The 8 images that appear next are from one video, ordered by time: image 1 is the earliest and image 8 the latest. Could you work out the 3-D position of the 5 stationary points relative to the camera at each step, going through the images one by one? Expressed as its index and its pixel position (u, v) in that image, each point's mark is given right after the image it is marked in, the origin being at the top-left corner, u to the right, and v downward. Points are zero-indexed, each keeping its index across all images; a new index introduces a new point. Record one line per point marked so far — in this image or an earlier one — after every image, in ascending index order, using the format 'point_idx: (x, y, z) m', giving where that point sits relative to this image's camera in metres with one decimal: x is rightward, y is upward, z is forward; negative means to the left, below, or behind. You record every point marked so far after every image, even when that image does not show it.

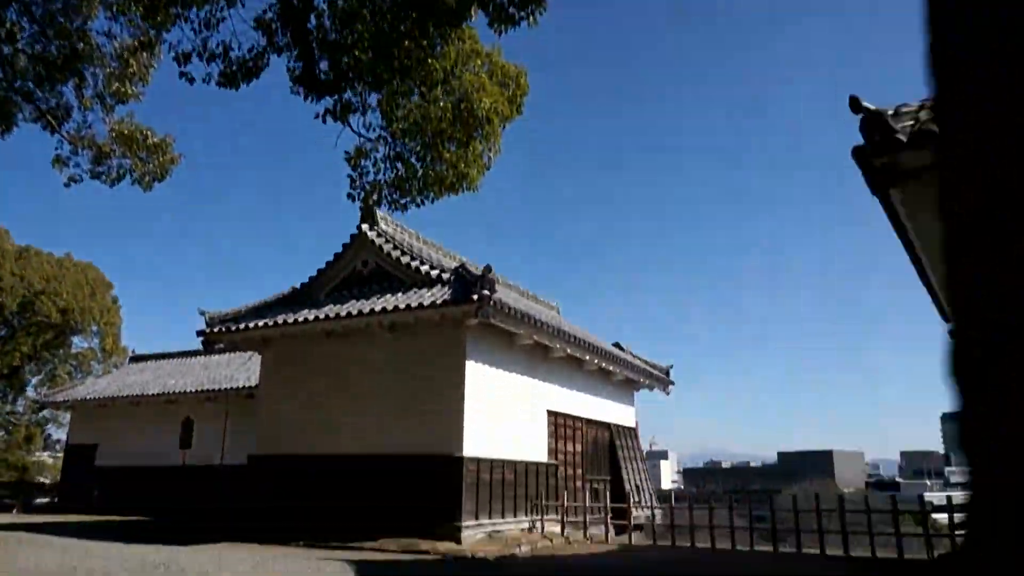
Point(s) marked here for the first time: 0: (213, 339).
0: (-5.5, -1.0, +12.1) m
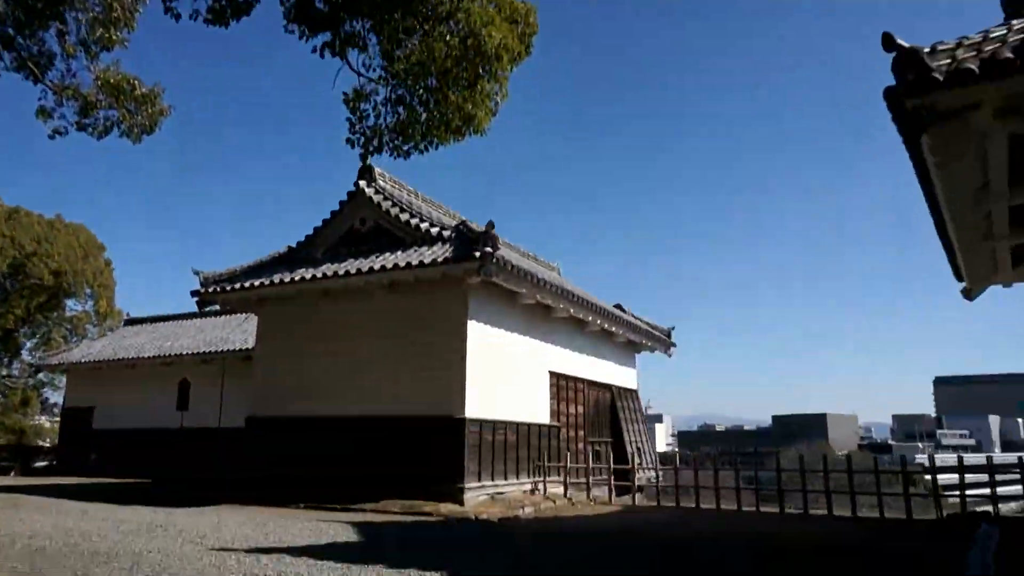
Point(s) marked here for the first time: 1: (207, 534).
0: (-5.4, -0.2, +11.8) m
1: (-2.9, -2.3, +6.3) m
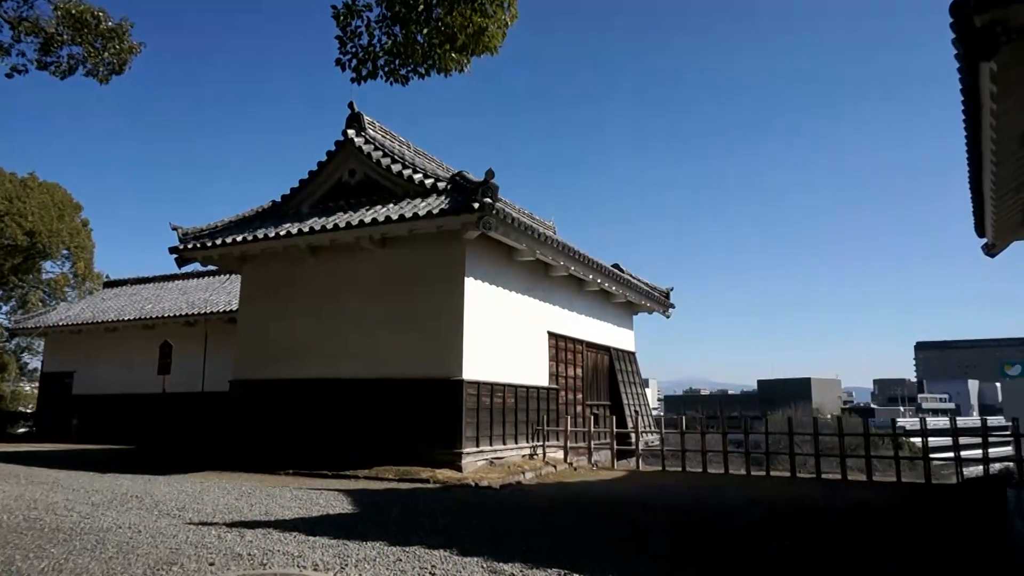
0: (-5.5, +0.5, +11.1) m
1: (-2.8, -1.9, +5.7) m
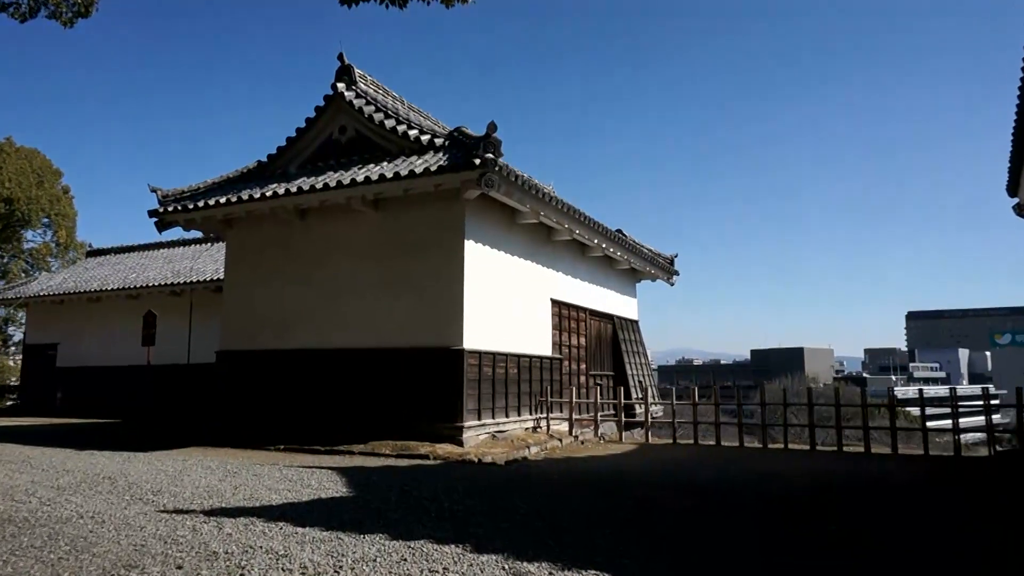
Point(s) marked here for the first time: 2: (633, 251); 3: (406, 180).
0: (-5.4, +1.1, +10.4) m
1: (-2.7, -1.6, +5.2) m
2: (+2.5, +0.8, +13.8) m
3: (-1.4, +1.4, +8.5) m
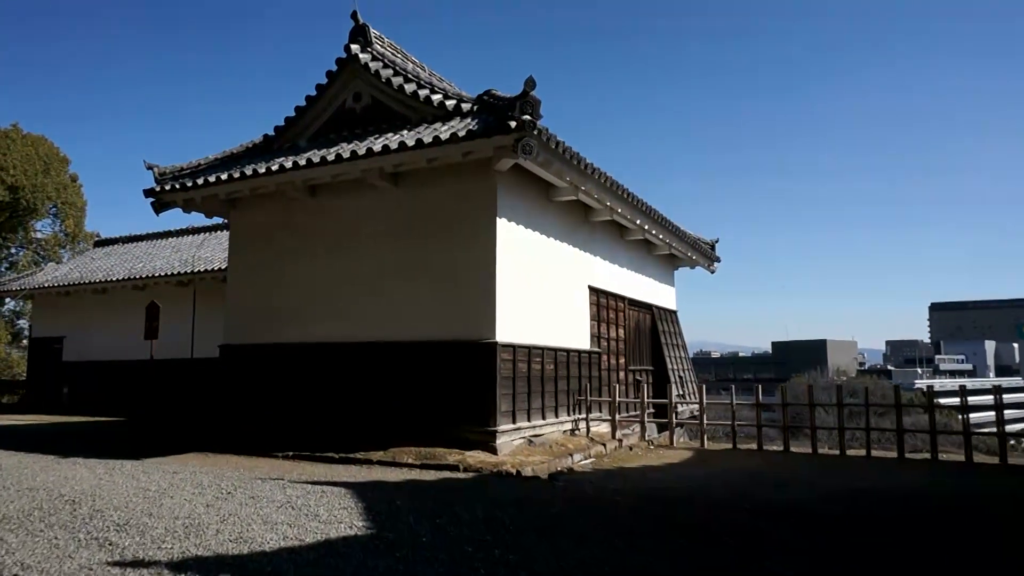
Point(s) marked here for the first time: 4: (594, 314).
0: (-4.9, +1.2, +9.4) m
1: (-2.3, -1.4, +4.1) m
2: (+3.1, +1.0, +12.6) m
3: (-0.9, +1.6, +7.4) m
4: (+1.3, -0.4, +10.5) m
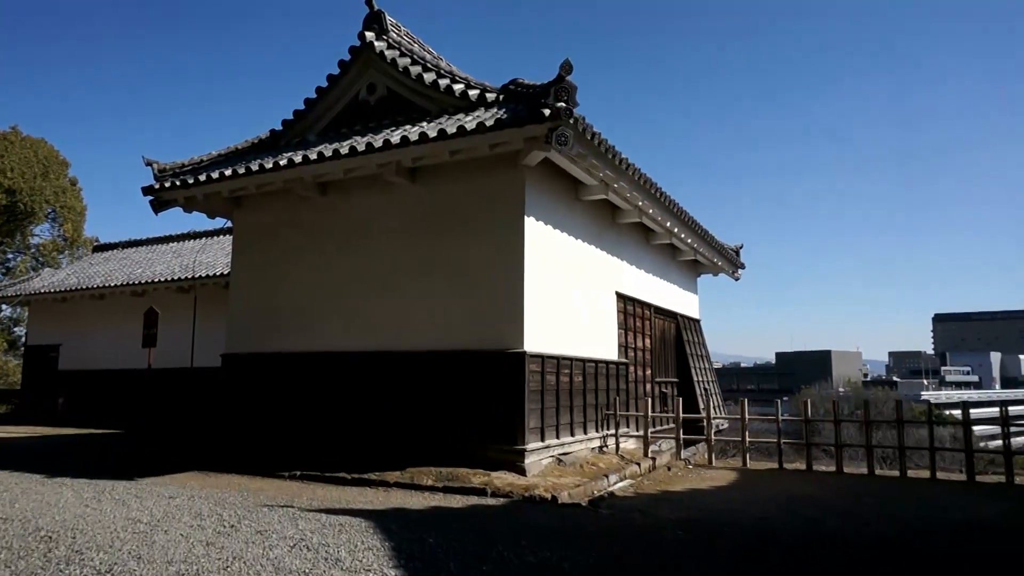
0: (-4.6, +1.2, +8.8) m
1: (-2.0, -1.4, +3.4) m
2: (+3.5, +0.9, +12.0) m
3: (-0.6, +1.5, +6.8) m
4: (+1.6, -0.5, +9.8) m
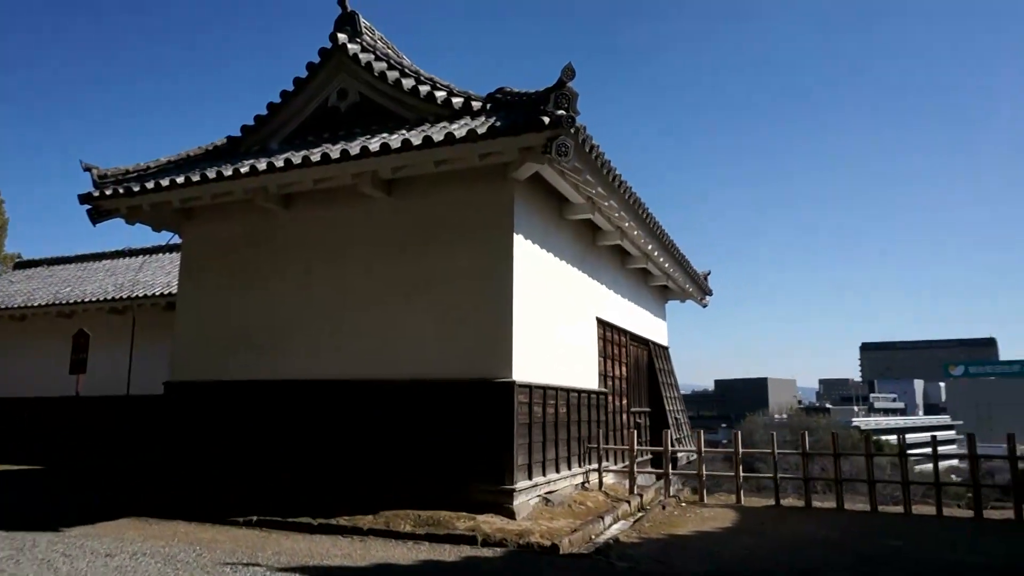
0: (-4.8, +0.9, +7.9) m
1: (-1.8, -1.5, +2.6) m
2: (+2.9, +0.4, +11.7) m
3: (-0.7, +1.3, +6.2) m
4: (+1.3, -0.9, +9.4) m
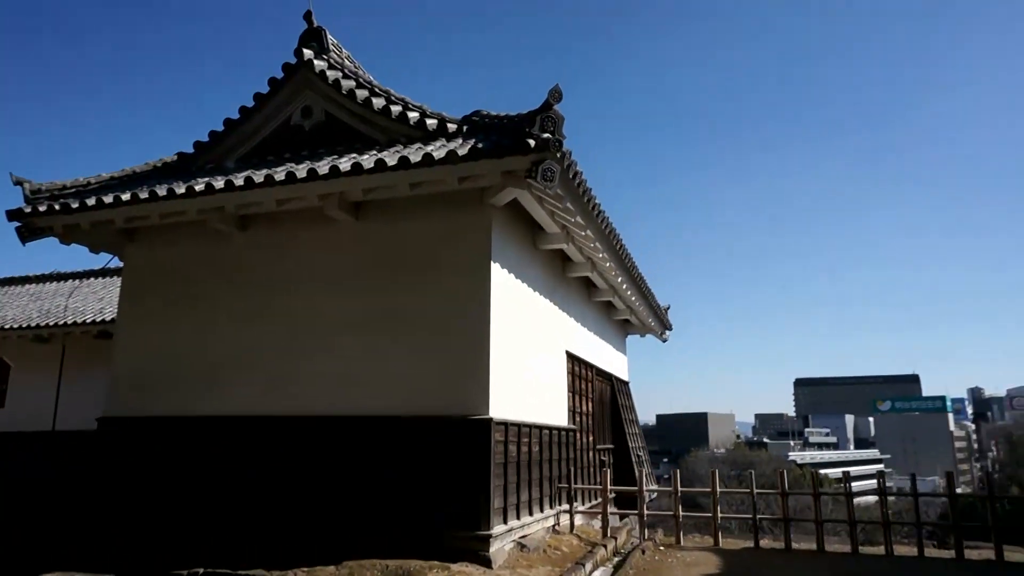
0: (-5.1, +0.7, +7.2) m
1: (-1.7, -1.5, +2.1) m
2: (+2.3, -0.2, +11.6) m
3: (-0.9, +1.0, +5.9) m
4: (+0.8, -1.3, +9.1) m
